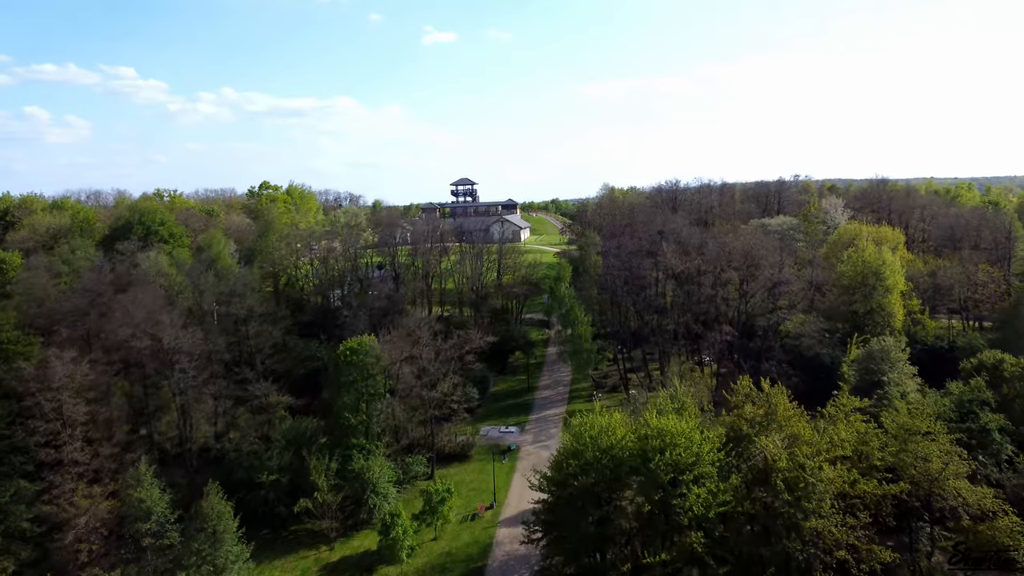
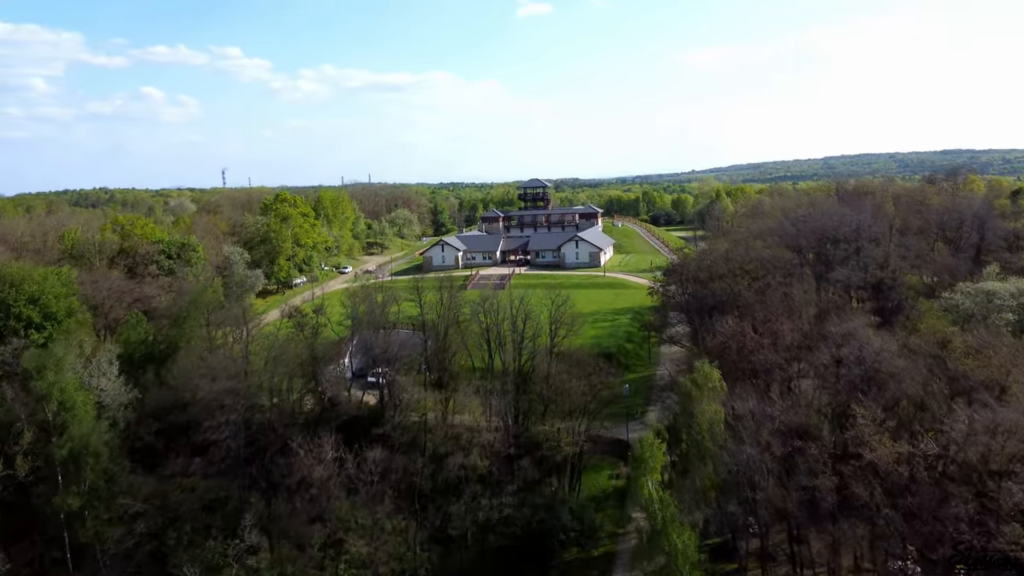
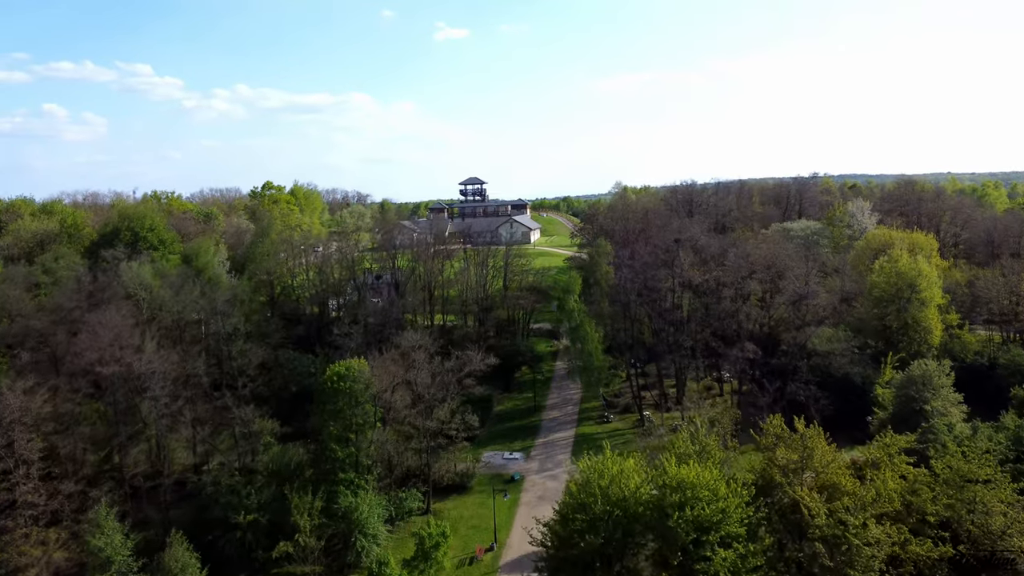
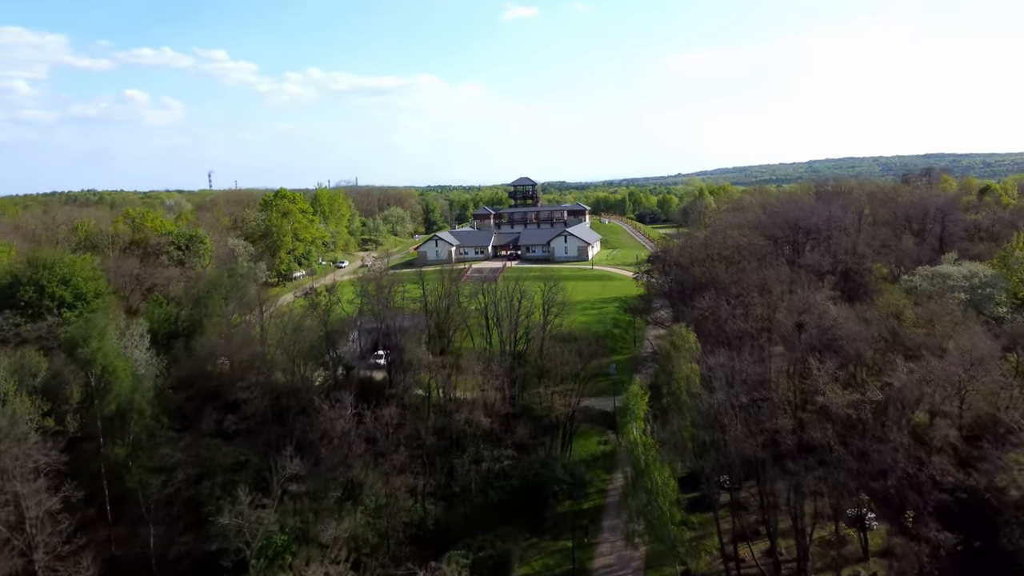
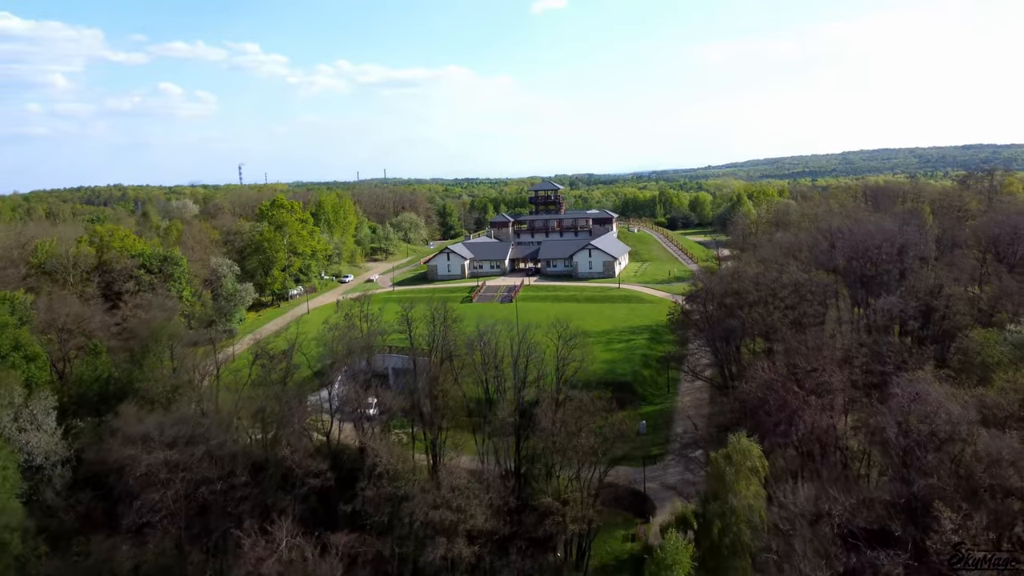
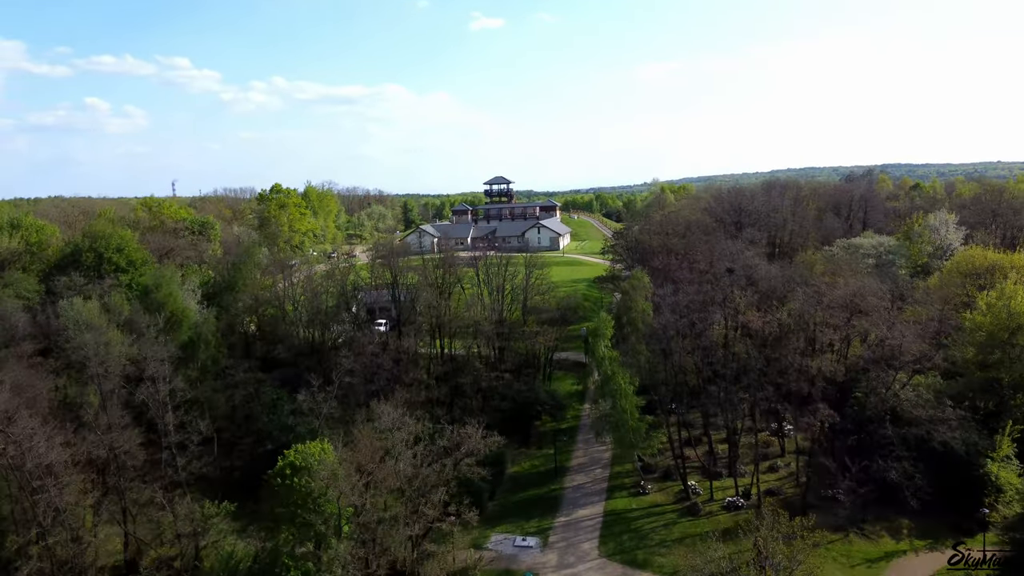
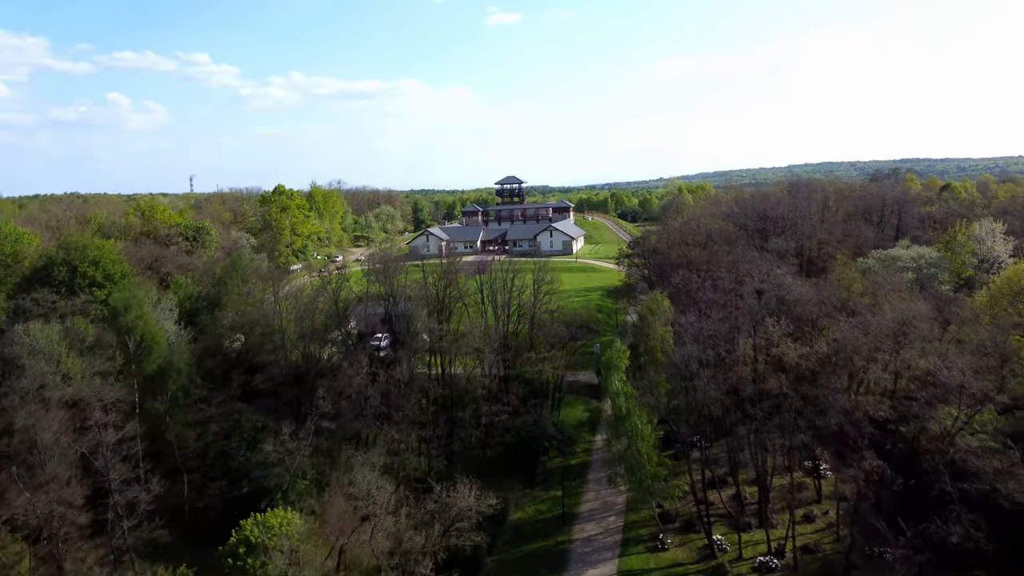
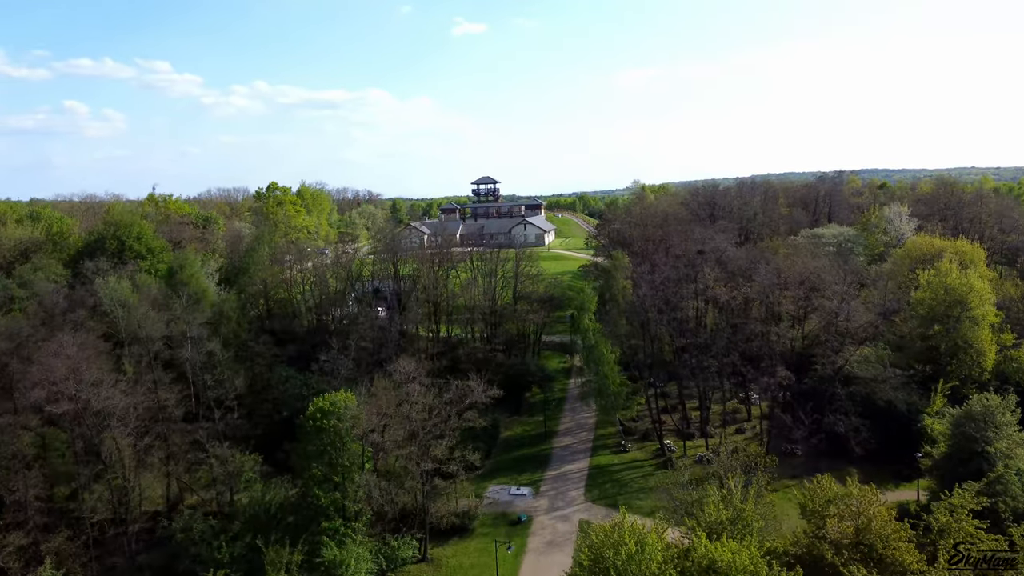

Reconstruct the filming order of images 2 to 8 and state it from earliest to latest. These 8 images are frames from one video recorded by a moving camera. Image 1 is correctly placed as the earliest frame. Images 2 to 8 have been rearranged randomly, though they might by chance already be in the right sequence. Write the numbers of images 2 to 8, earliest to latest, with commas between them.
3, 8, 6, 7, 4, 2, 5
